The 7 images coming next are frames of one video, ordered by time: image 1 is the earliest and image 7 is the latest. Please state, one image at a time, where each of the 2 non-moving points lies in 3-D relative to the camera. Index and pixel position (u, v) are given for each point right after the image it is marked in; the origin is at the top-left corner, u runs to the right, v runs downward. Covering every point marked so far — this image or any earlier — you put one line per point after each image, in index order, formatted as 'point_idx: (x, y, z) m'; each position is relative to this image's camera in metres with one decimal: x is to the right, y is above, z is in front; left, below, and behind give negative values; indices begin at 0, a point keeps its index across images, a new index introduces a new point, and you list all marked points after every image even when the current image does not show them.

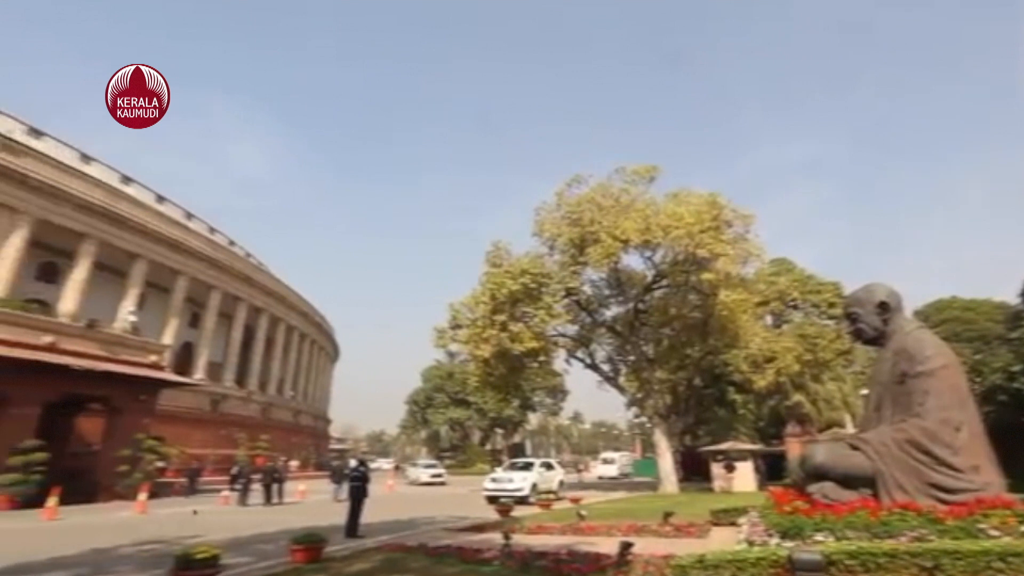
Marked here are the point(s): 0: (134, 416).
0: (-13.5, -4.7, +19.4) m
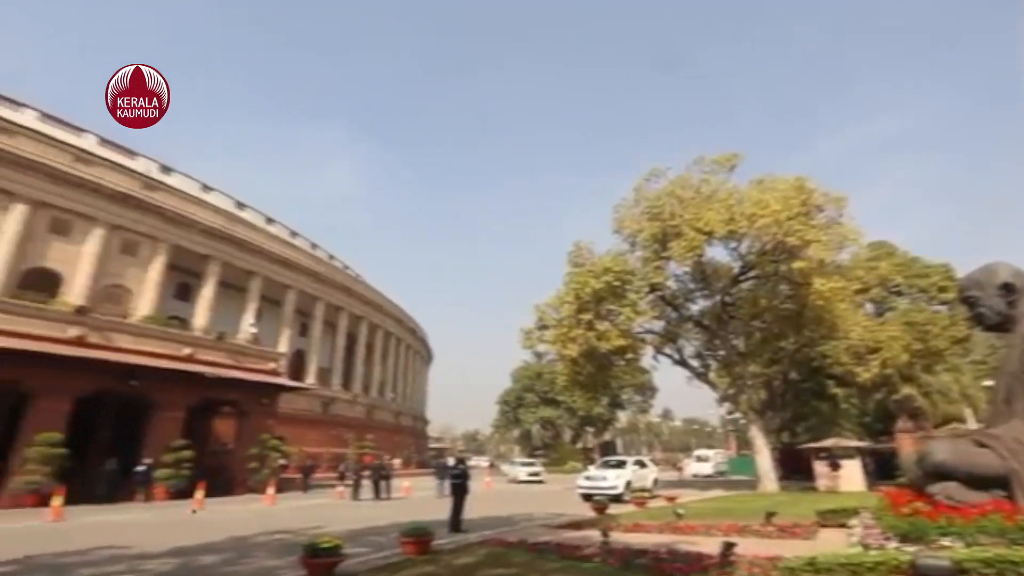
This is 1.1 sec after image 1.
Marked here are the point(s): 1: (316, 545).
0: (-9.9, -5.3, +21.2) m
1: (-5.3, -6.6, +13.4) m
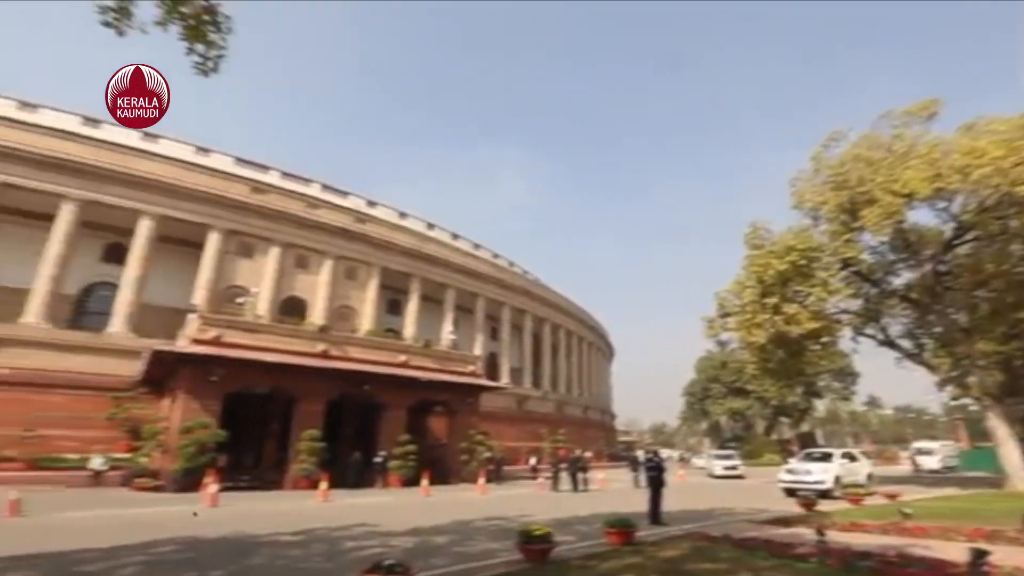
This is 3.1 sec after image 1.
0: (-2.0, -5.7, +23.4) m
1: (+0.4, -6.7, +14.6) m
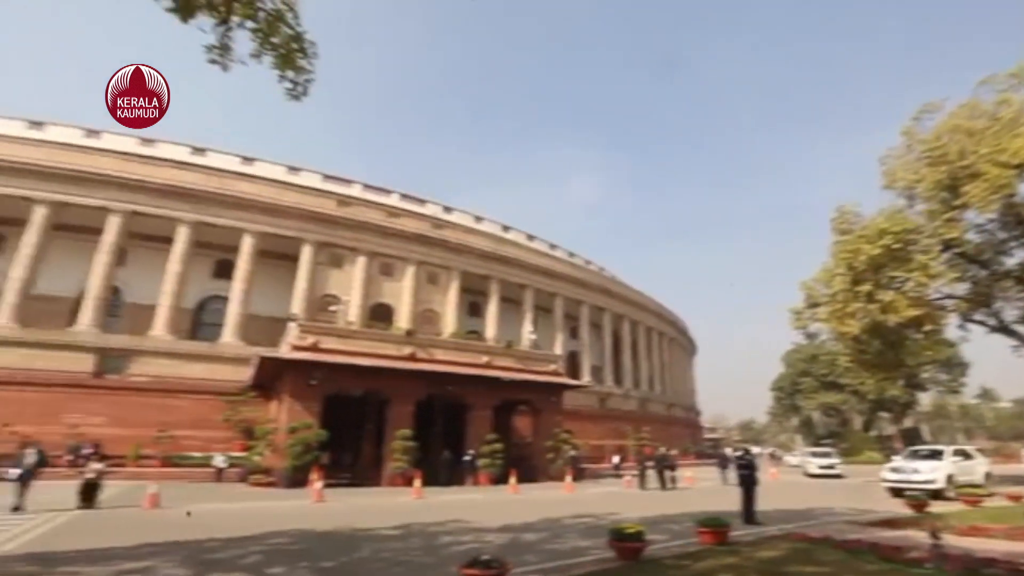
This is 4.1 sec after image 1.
0: (+1.6, -5.7, +23.7) m
1: (+3.1, -6.7, +14.6) m
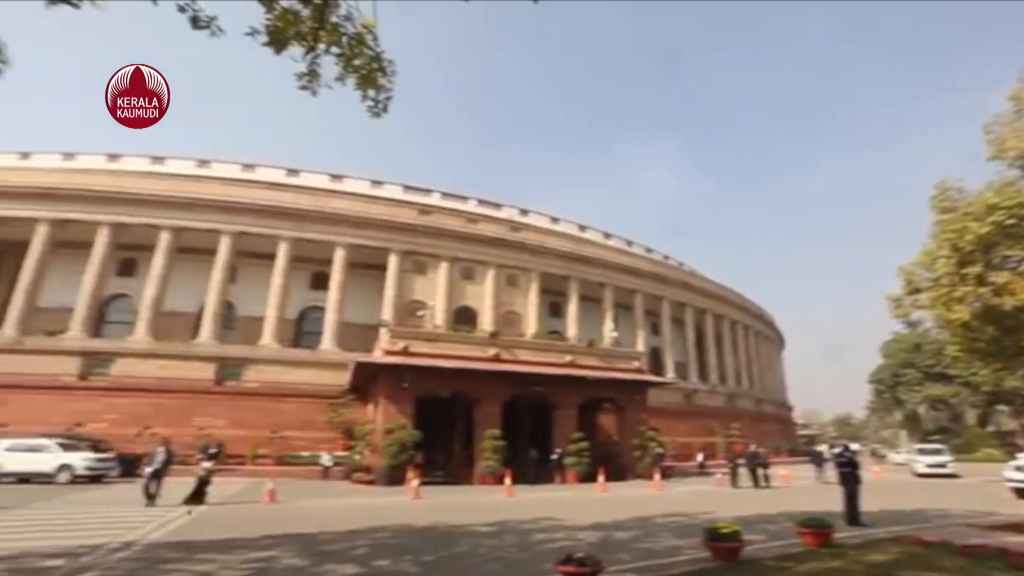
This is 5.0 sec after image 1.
0: (+5.4, -5.5, +23.5) m
1: (+5.7, -6.6, +14.4) m
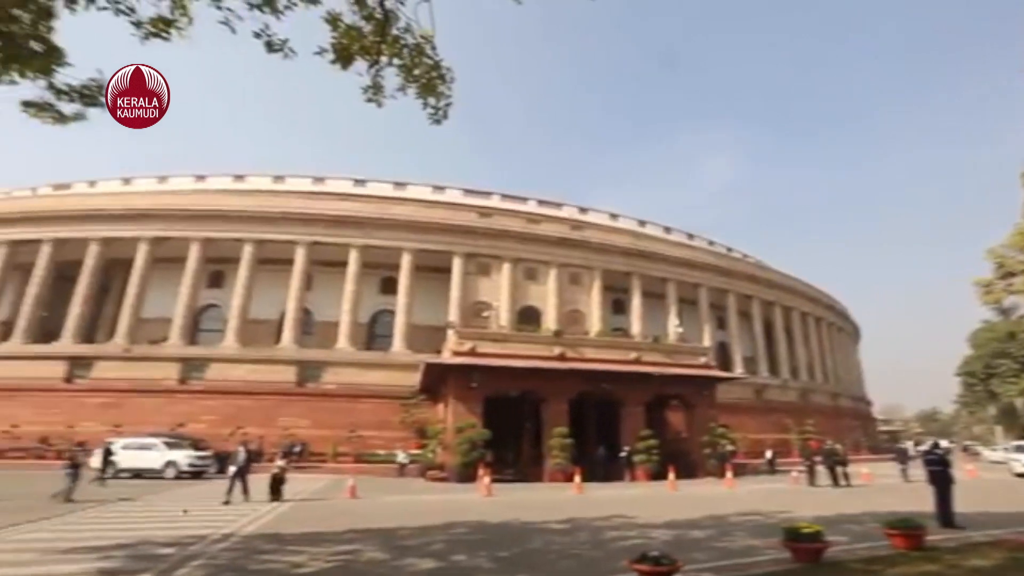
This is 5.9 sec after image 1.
0: (+8.3, -5.3, +23.1) m
1: (+7.8, -6.5, +14.0) m
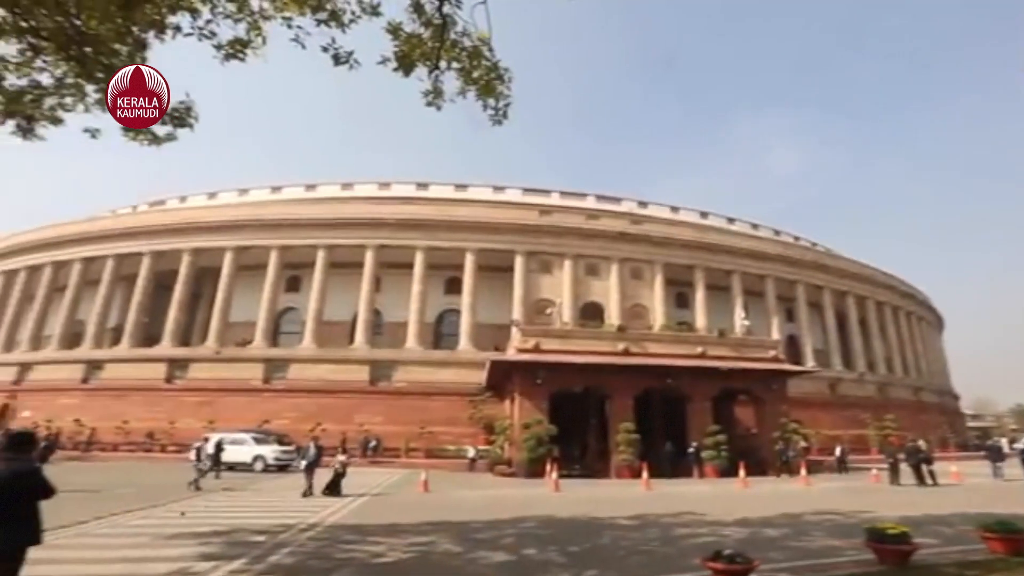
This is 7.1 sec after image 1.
0: (+11.1, -5.0, +22.5) m
1: (+9.8, -6.3, +13.4) m
